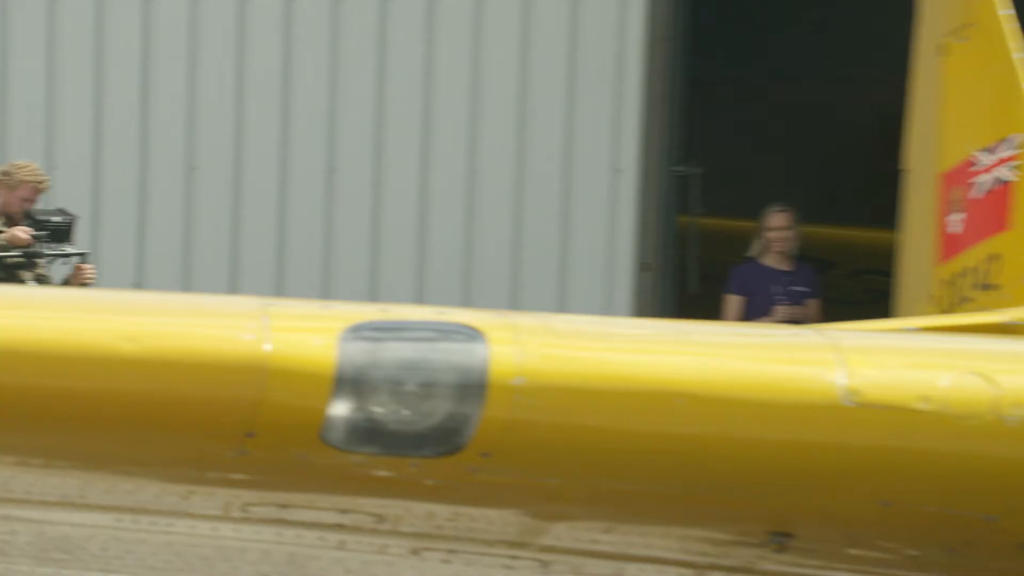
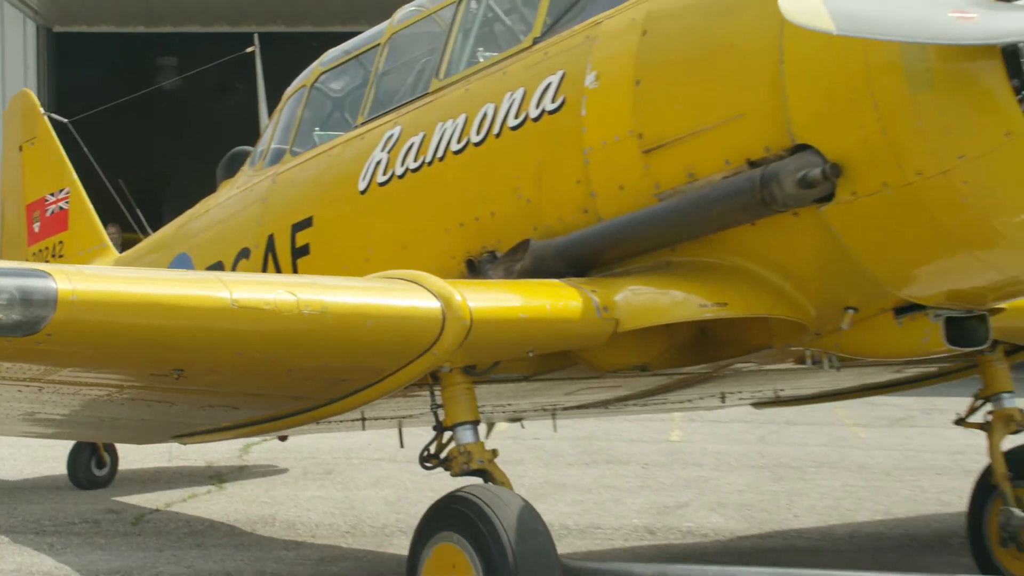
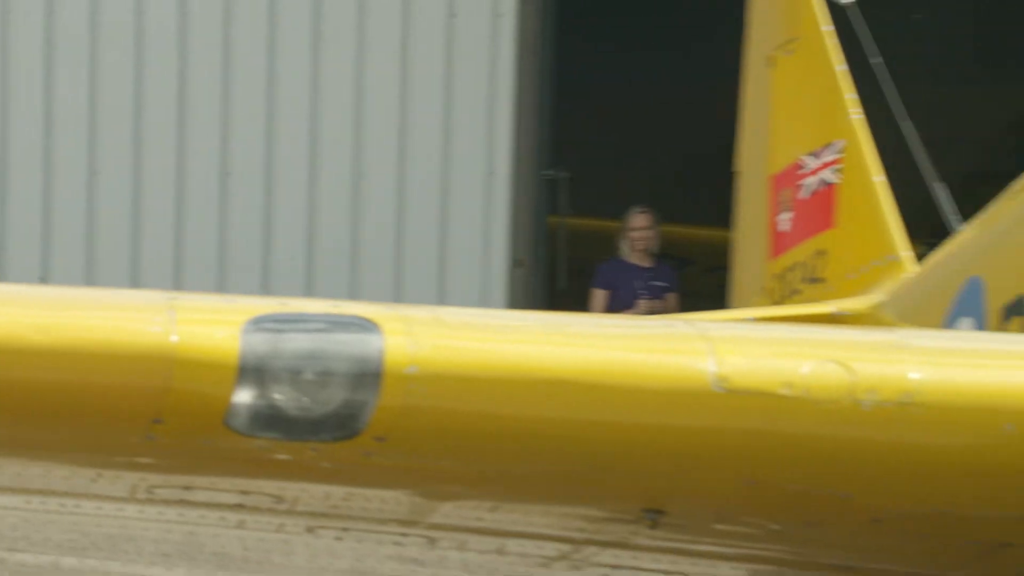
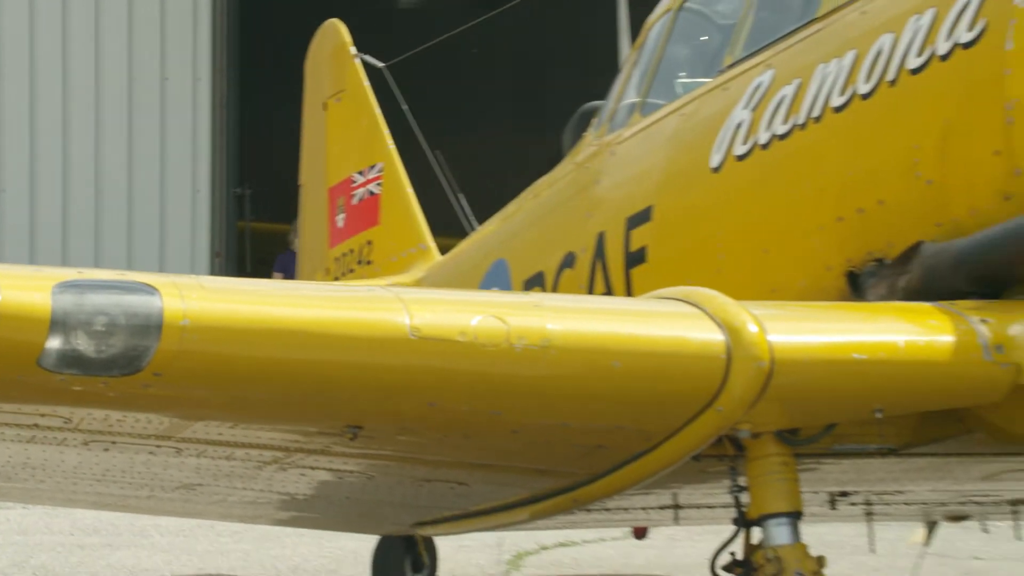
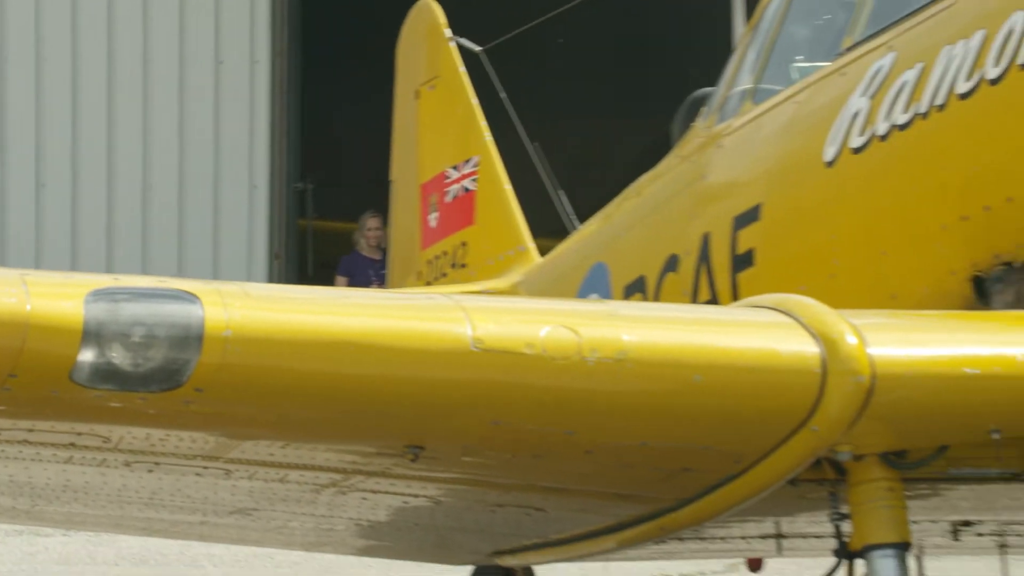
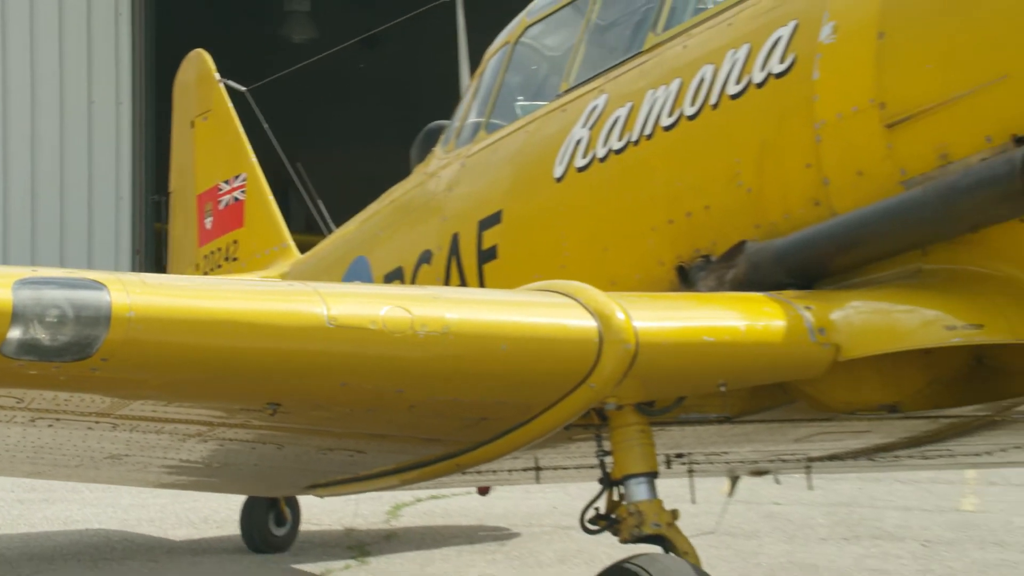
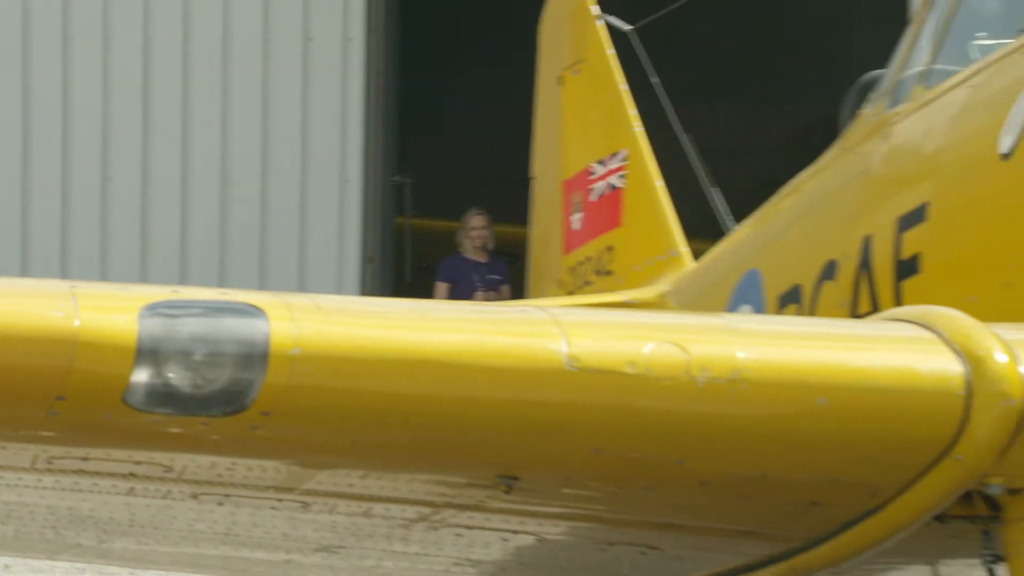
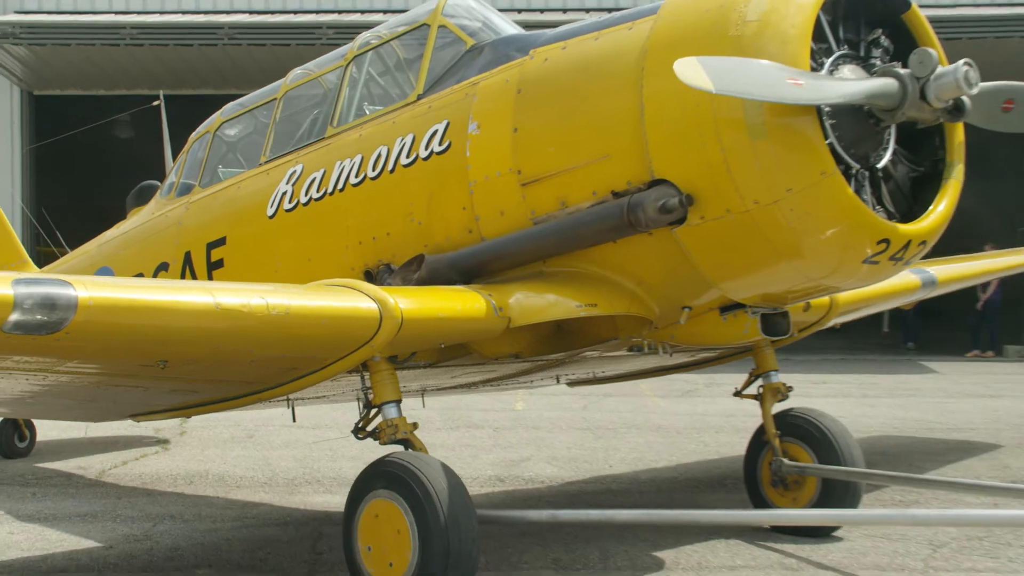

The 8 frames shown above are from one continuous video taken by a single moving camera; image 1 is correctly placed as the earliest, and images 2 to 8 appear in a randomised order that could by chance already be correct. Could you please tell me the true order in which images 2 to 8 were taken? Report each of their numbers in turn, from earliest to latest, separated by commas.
3, 7, 5, 4, 6, 2, 8
